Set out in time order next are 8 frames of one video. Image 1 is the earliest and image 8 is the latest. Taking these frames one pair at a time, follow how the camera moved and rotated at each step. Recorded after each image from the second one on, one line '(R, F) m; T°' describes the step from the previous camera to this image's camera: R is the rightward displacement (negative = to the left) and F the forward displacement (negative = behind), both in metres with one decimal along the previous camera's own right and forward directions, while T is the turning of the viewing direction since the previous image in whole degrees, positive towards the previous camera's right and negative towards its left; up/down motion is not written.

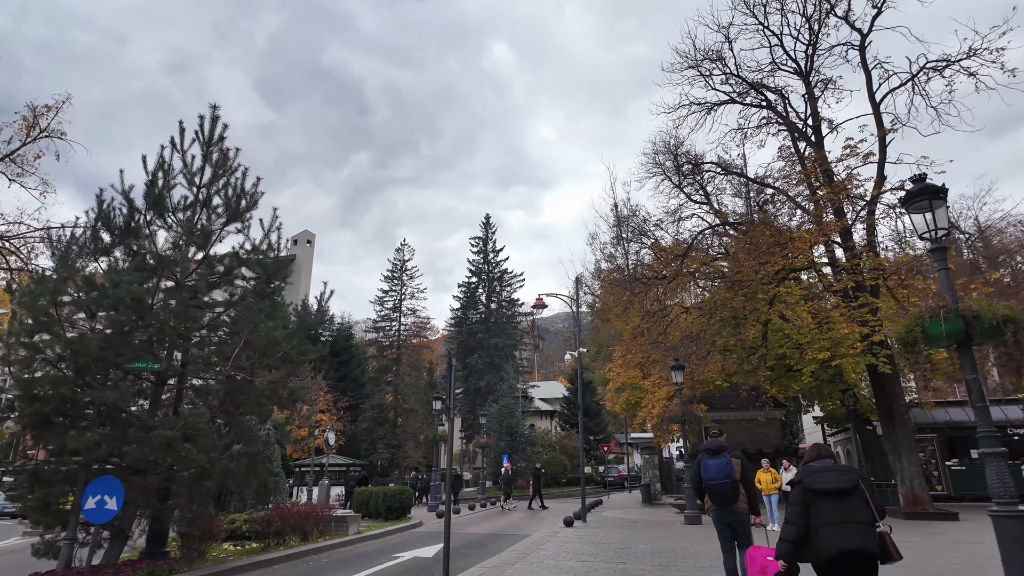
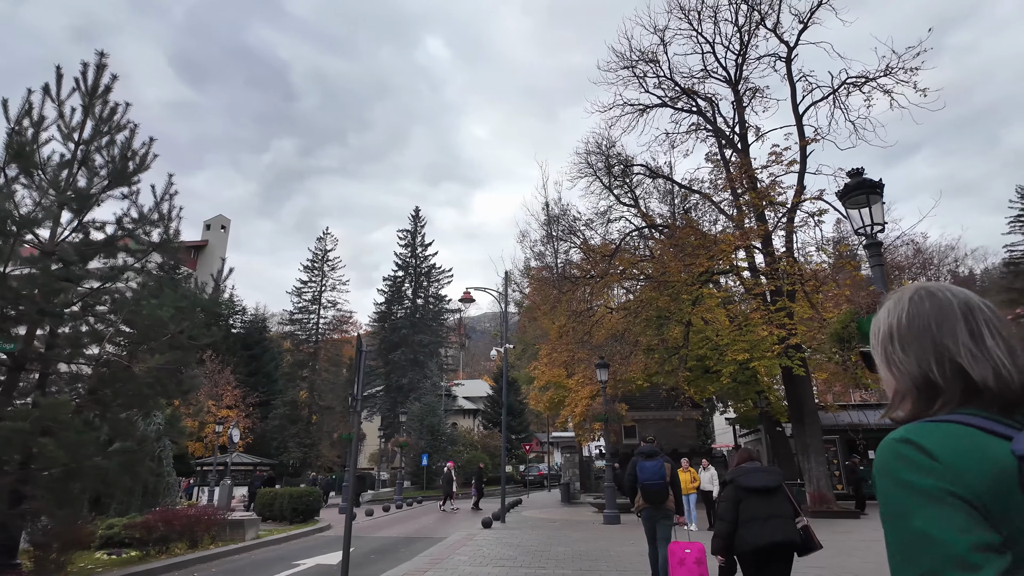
(+0.1, +0.6) m; +7°
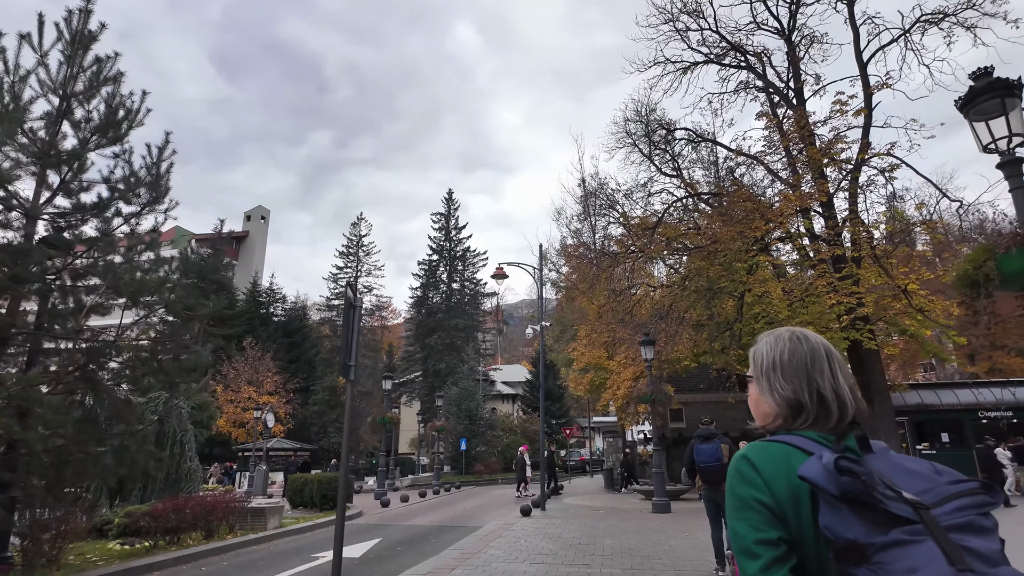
(0.0, +1.0) m; -4°
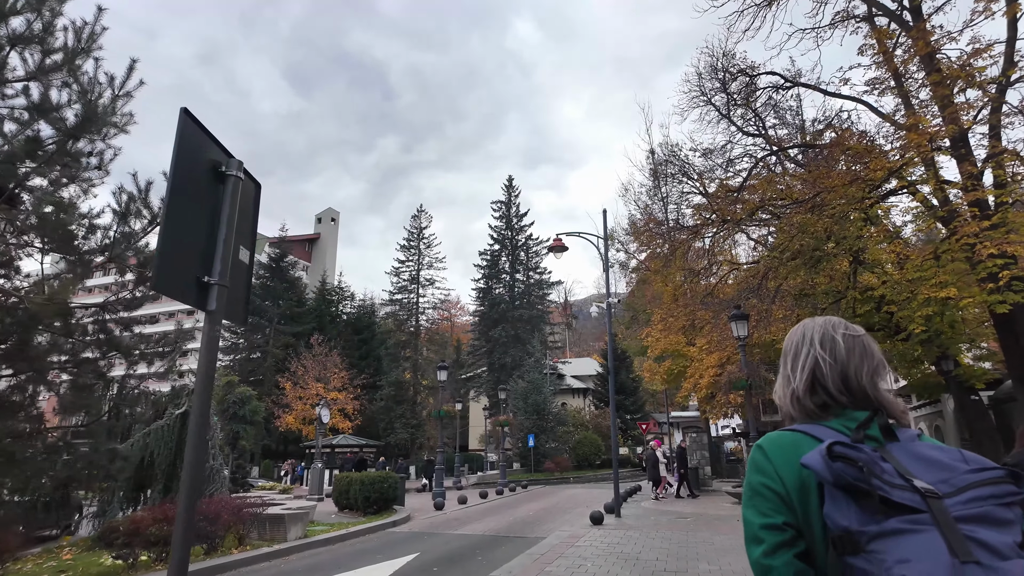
(+0.2, +2.0) m; -7°
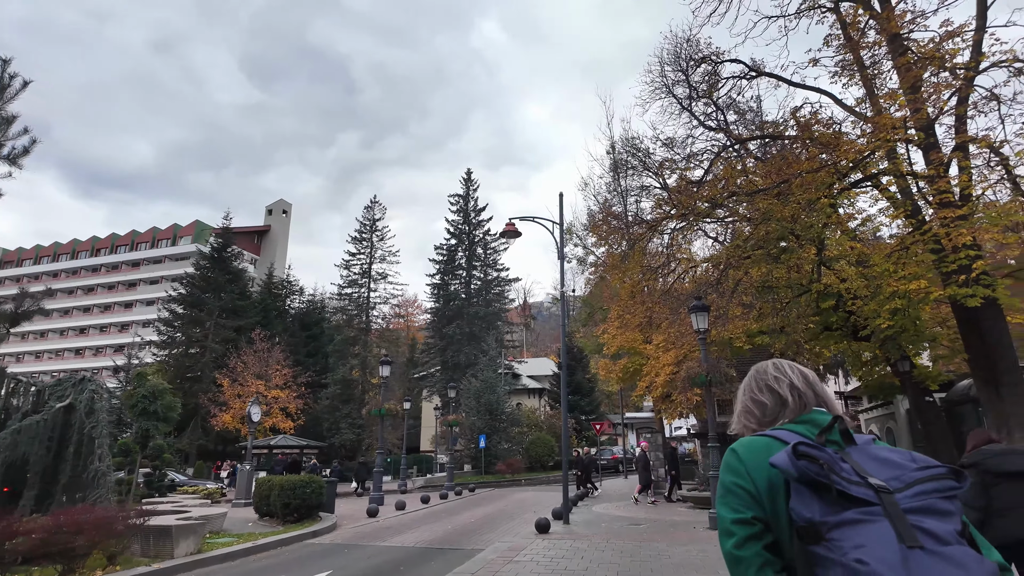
(+0.3, +1.1) m; +4°
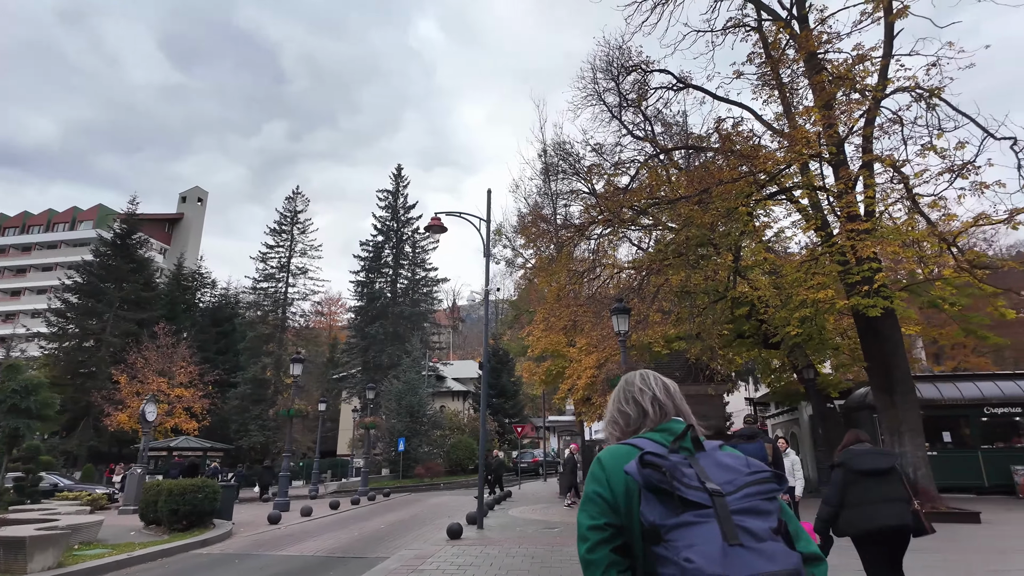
(+0.2, +0.3) m; +7°
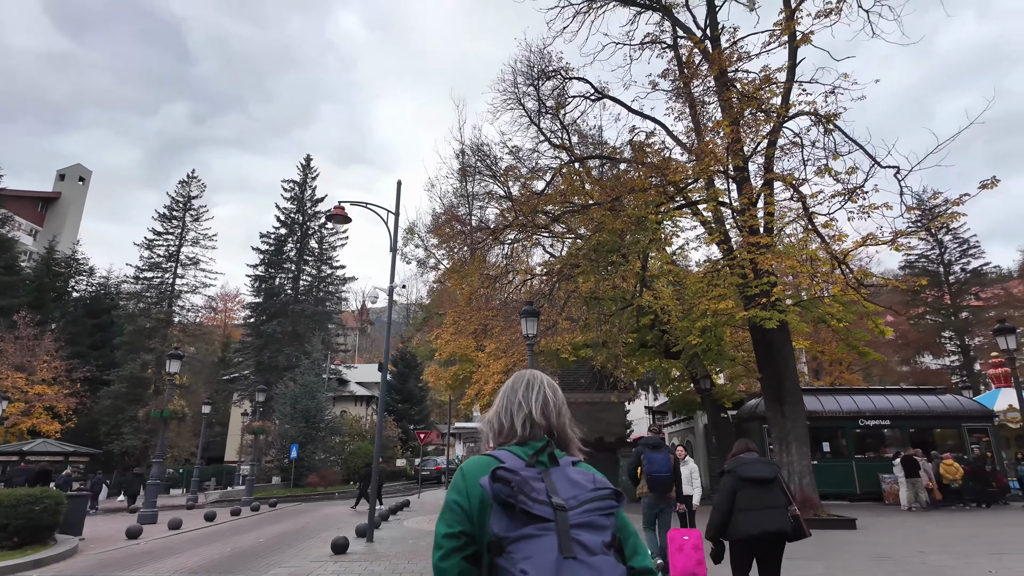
(+0.1, +0.5) m; +8°
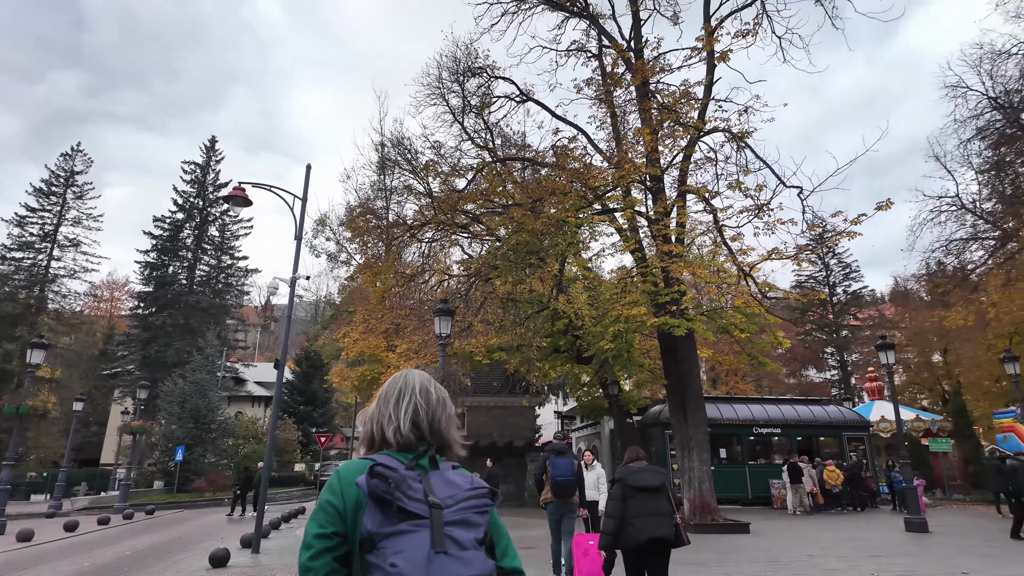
(0.0, +0.3) m; +8°
